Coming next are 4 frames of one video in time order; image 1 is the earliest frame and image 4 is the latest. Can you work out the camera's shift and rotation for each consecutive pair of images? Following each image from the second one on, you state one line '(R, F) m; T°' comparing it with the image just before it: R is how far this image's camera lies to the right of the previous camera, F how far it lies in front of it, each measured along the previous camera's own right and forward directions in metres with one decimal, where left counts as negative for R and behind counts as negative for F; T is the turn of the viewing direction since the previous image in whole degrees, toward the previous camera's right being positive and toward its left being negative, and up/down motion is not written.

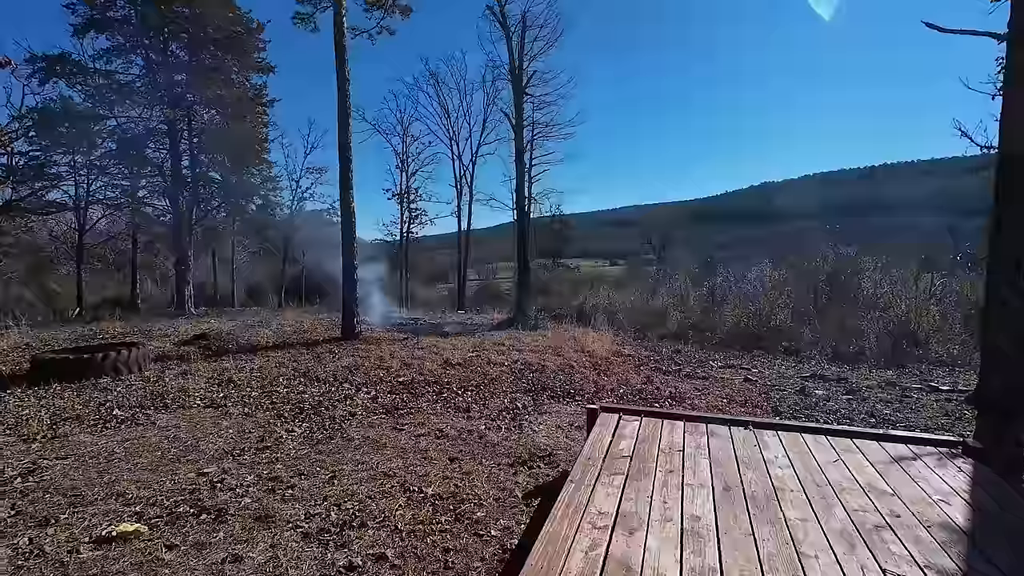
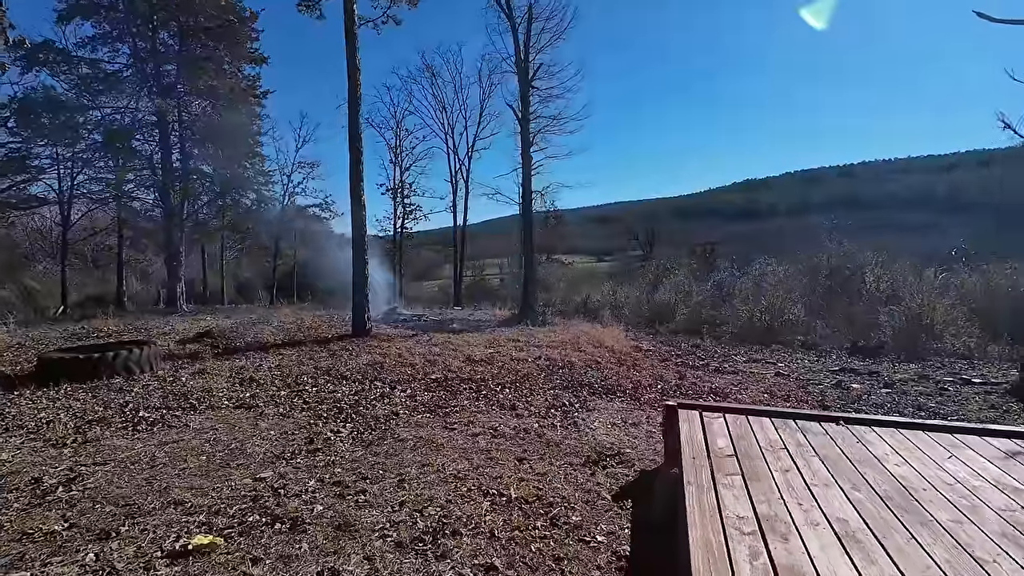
(-0.6, +0.2) m; +2°
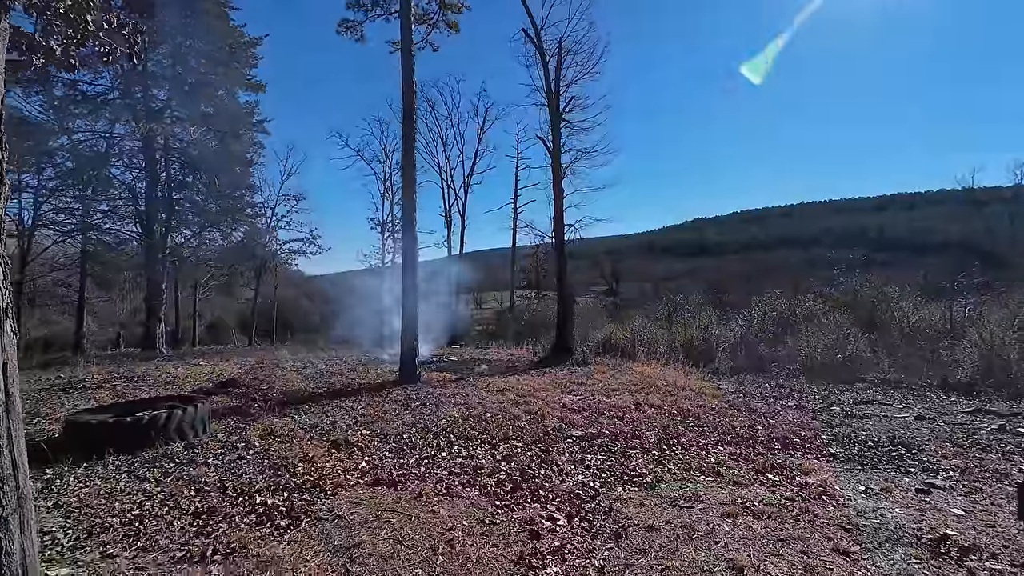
(-1.9, +0.8) m; +5°
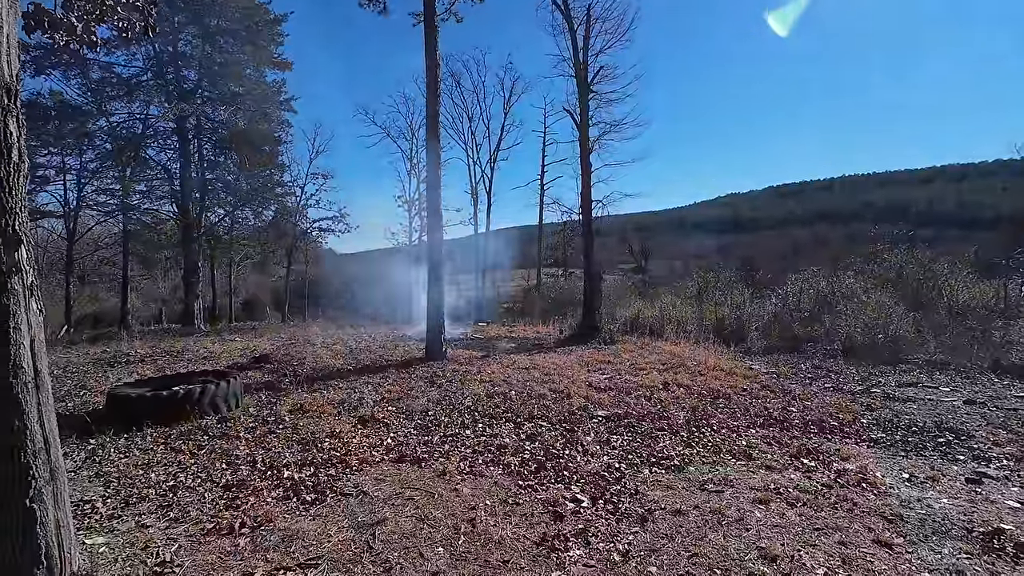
(0.0, +0.1) m; -3°
